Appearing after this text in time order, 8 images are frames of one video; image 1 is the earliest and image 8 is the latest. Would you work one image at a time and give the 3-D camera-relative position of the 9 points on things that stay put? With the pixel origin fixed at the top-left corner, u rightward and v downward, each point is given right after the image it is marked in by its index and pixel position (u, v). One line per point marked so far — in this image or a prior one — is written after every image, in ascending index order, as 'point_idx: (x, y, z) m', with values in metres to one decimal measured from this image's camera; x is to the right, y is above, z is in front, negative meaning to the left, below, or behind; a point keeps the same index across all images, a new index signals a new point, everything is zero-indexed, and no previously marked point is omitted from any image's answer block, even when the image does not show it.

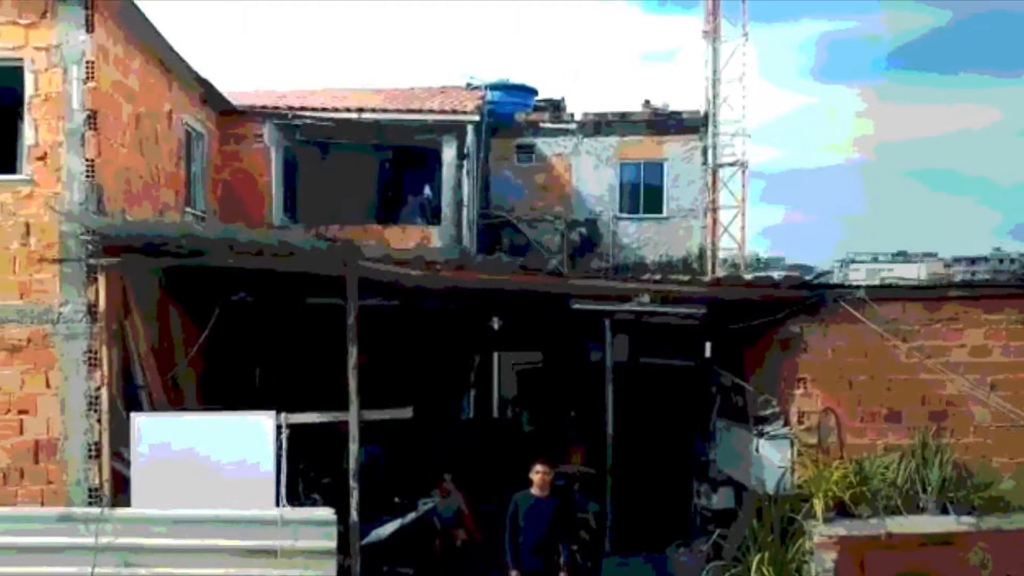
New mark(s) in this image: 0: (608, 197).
0: (+1.6, +1.6, +16.2) m
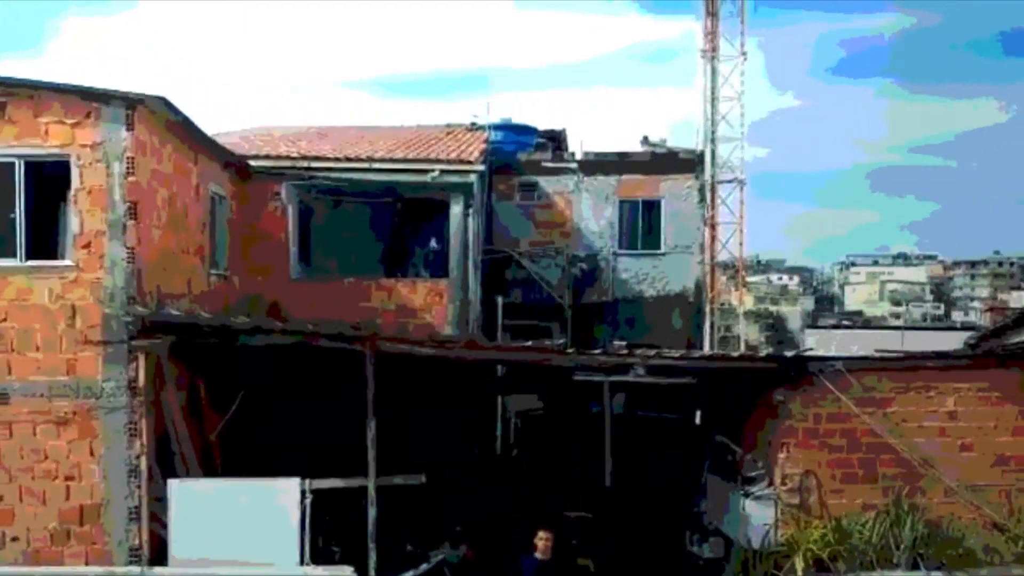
0: (+1.7, +1.0, +16.8) m
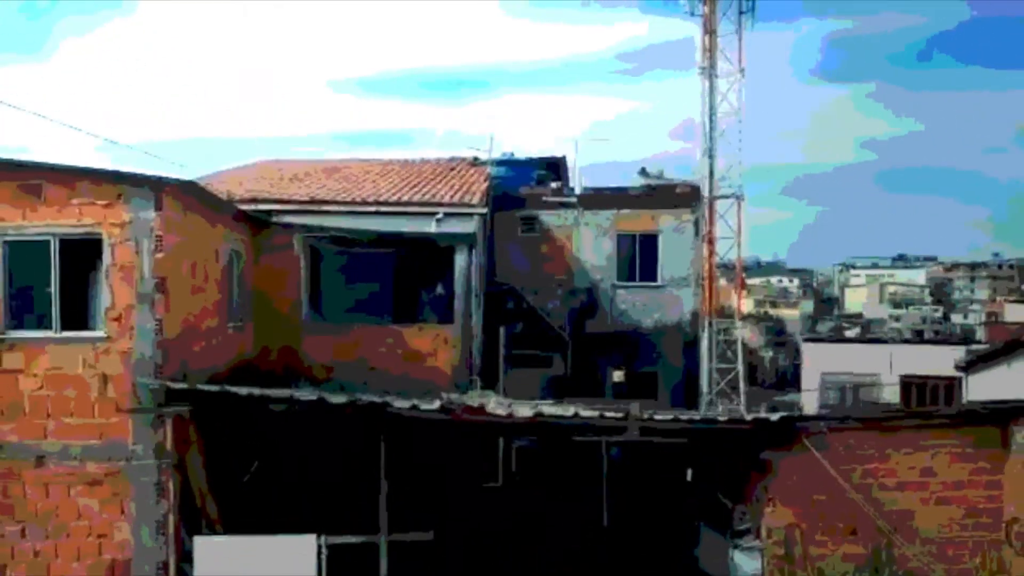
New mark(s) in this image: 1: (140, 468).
0: (+1.7, +0.5, +17.3) m
1: (-3.0, -1.5, +7.7) m
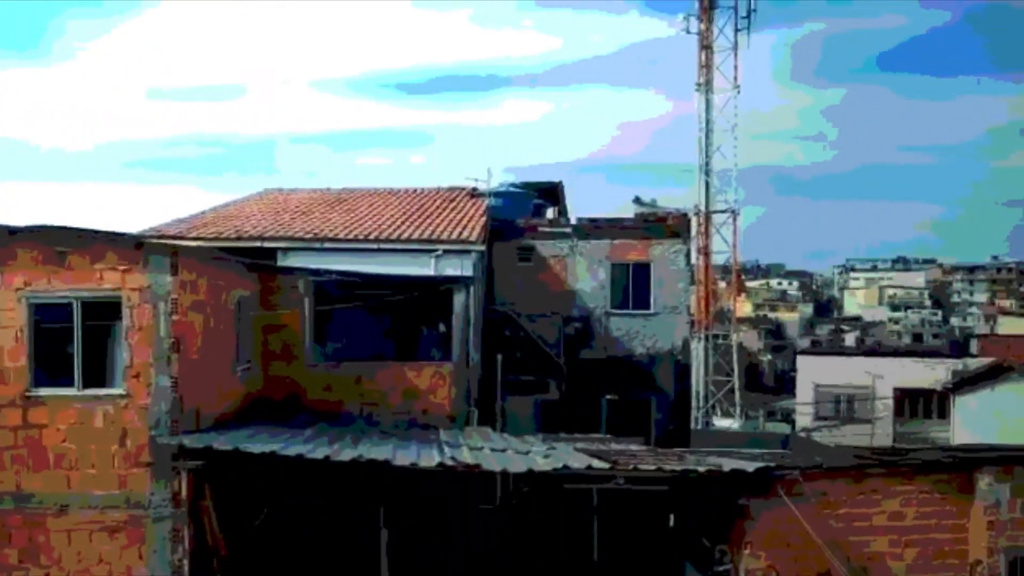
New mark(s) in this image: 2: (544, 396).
0: (+1.7, -0.1, +17.8) m
1: (-3.1, -2.0, +8.2) m
2: (+0.6, -2.0, +17.9) m
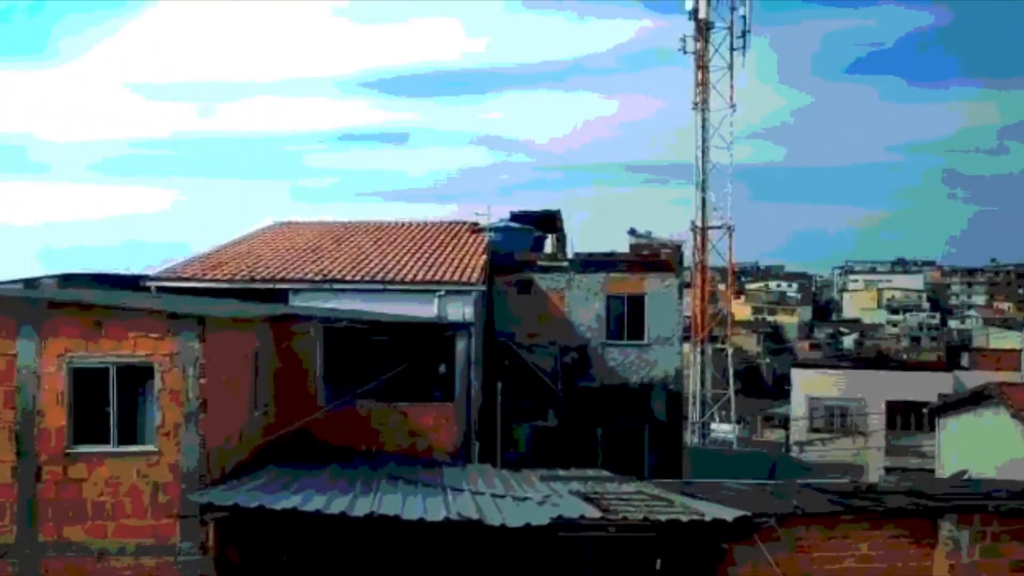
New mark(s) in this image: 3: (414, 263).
0: (+1.7, -0.7, +18.6) m
1: (-3.1, -2.6, +9.0) m
2: (+0.6, -2.6, +18.7) m
3: (-1.8, +0.5, +17.0) m
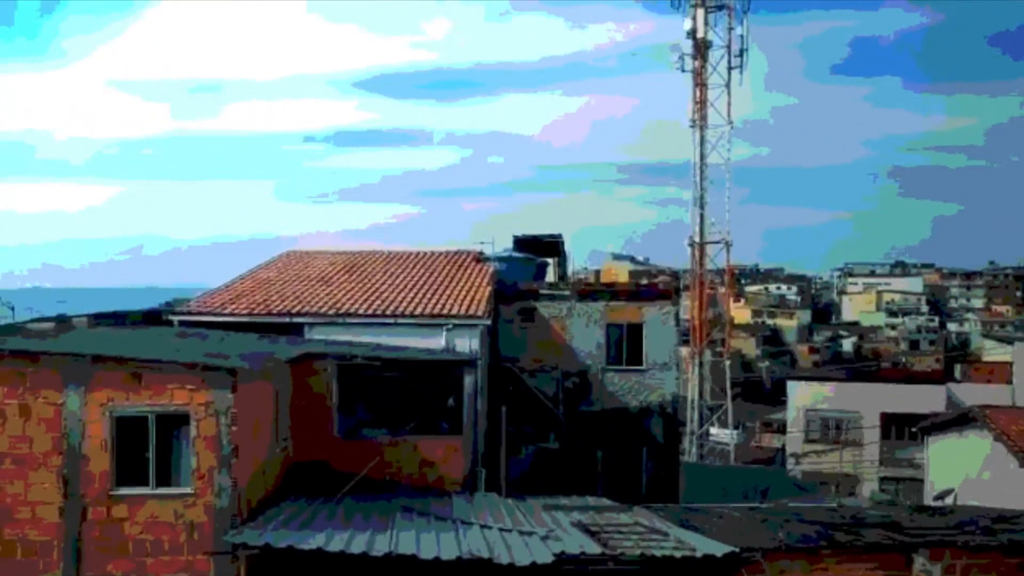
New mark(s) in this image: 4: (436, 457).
0: (+1.7, -1.3, +19.4) m
1: (-3.0, -3.2, +9.8) m
2: (+0.6, -3.2, +19.5) m
3: (-1.7, -0.1, +17.8) m
4: (-1.1, -2.5, +14.1) m
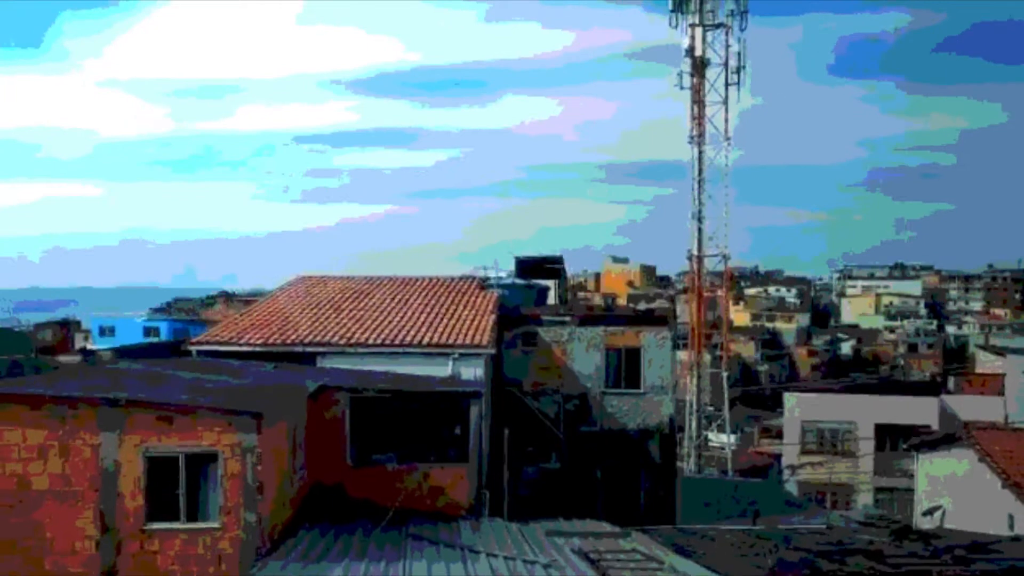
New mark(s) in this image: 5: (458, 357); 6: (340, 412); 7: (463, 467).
0: (+1.8, -1.8, +20.1) m
1: (-3.0, -3.7, +10.5) m
2: (+0.7, -3.8, +20.2) m
3: (-1.6, -0.6, +18.5) m
4: (-1.1, -3.0, +14.8) m
5: (-1.0, -1.2, +16.6) m
6: (-2.6, -1.9, +14.5) m
7: (-0.8, -2.8, +14.9) m
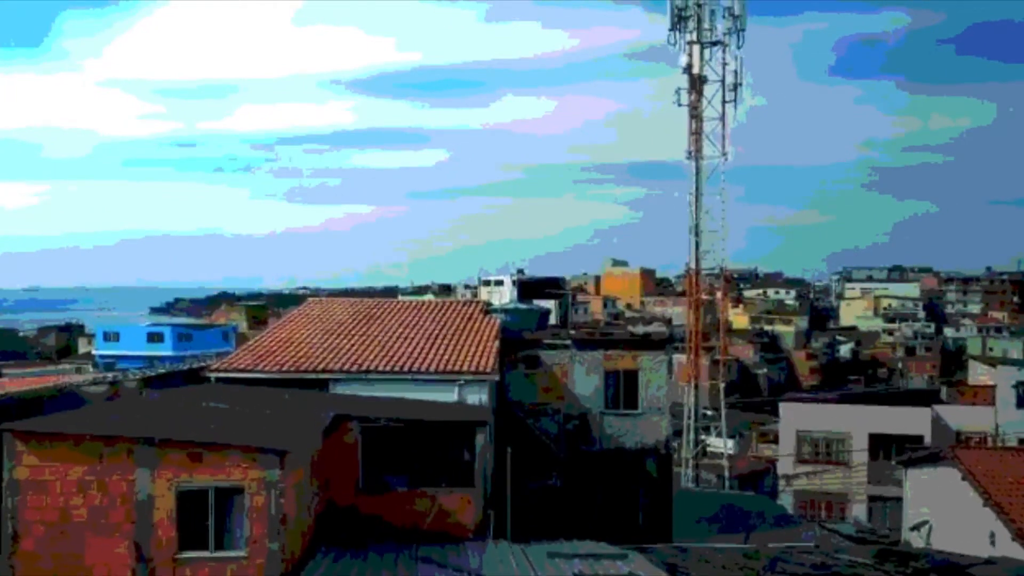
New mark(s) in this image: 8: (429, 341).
0: (+1.8, -2.4, +20.9) m
1: (-2.9, -4.3, +11.3) m
2: (+0.8, -4.3, +21.0) m
3: (-1.6, -1.2, +19.4) m
4: (-1.0, -3.6, +15.7) m
5: (-0.9, -1.8, +17.5) m
6: (-2.6, -2.4, +15.3) m
7: (-0.7, -3.3, +15.7) m
8: (-1.7, -1.1, +19.6) m
